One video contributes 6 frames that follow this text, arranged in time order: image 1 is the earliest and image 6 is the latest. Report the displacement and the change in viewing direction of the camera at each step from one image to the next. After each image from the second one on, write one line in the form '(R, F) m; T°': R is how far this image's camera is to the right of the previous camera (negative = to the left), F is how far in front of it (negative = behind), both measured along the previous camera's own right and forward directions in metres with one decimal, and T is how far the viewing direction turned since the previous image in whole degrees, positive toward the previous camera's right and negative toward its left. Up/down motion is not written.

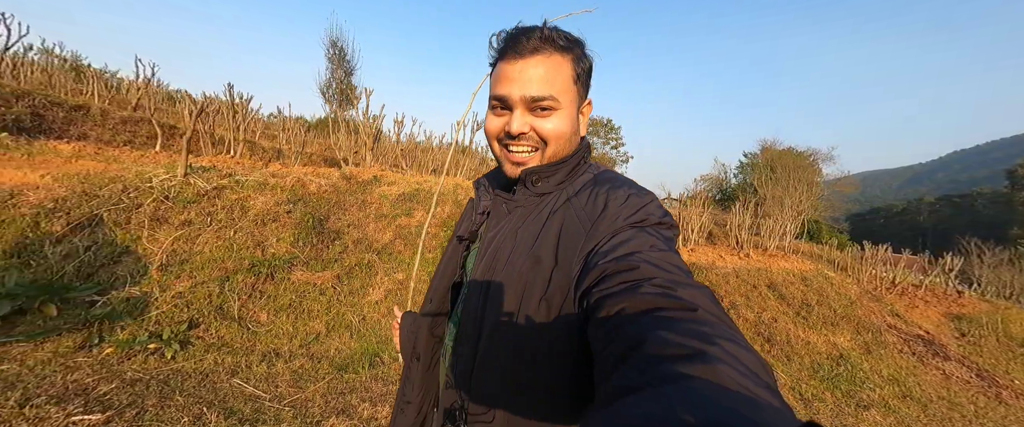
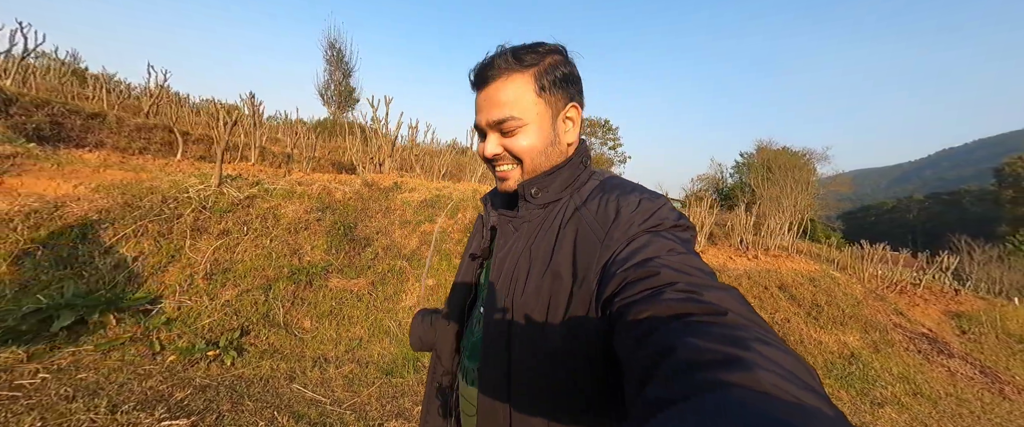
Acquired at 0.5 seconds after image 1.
(-0.7, -0.2) m; +1°
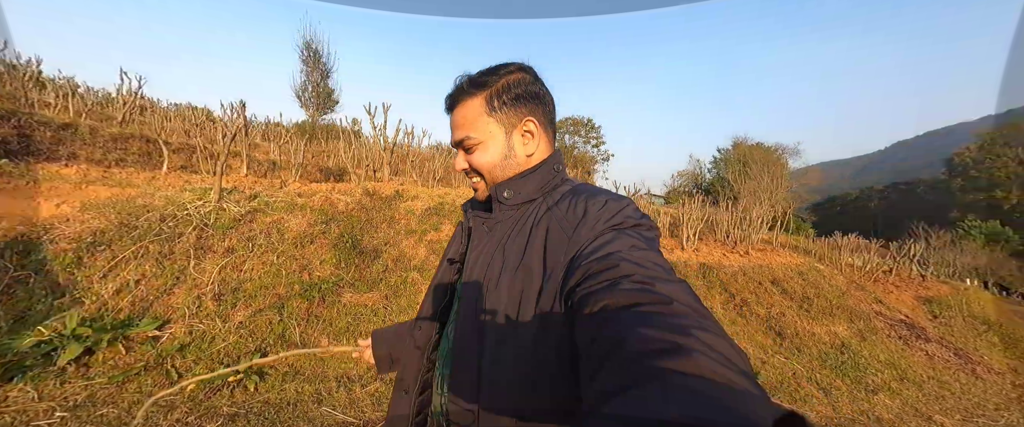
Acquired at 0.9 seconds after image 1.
(-0.7, 0.0) m; +3°
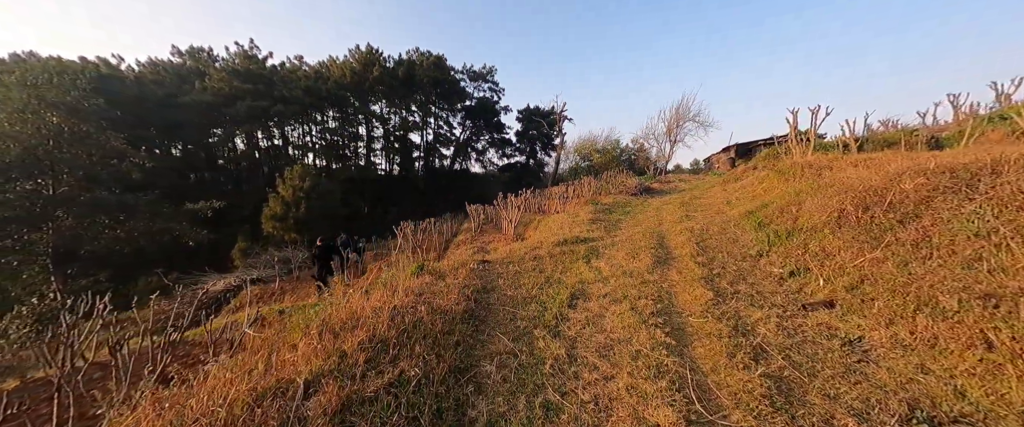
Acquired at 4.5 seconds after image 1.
(0.0, +1.2) m; -2°
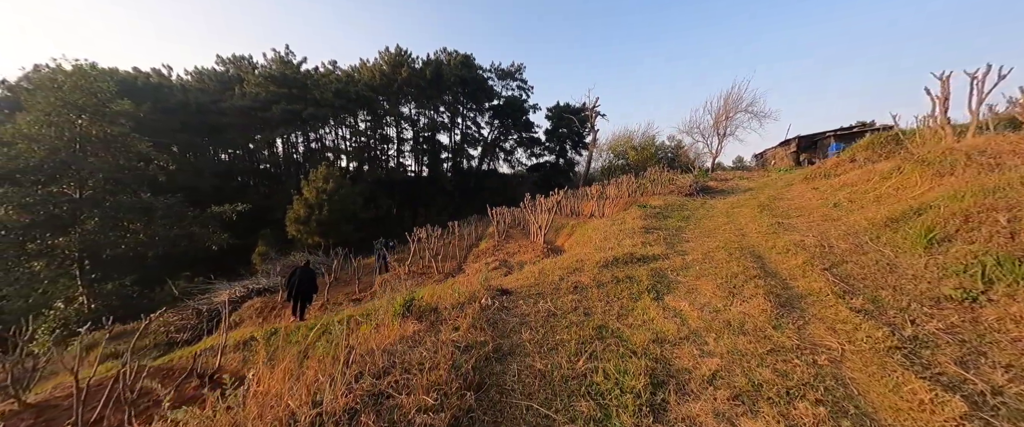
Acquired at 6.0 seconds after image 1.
(0.0, +0.7) m; -5°
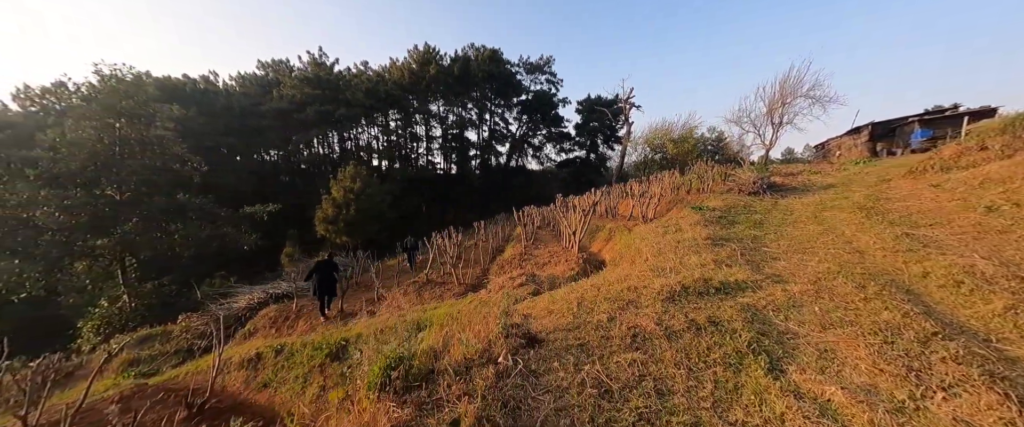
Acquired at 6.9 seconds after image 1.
(0.0, +0.4) m; -5°
